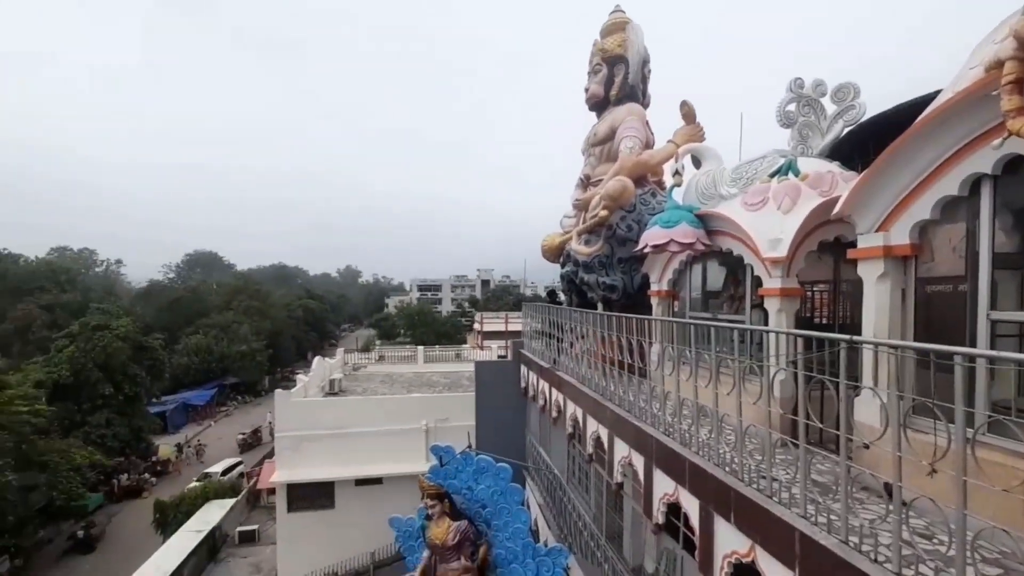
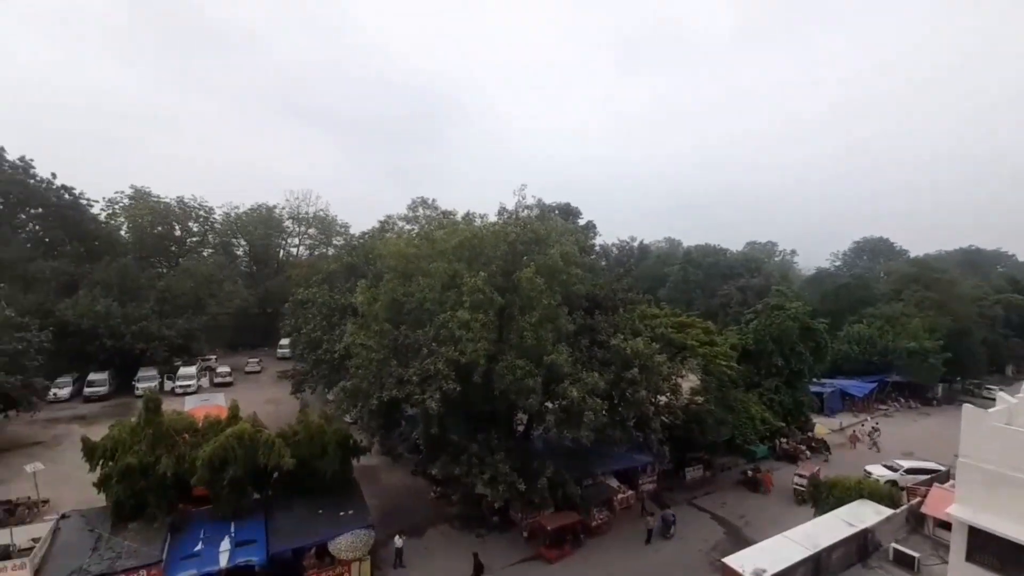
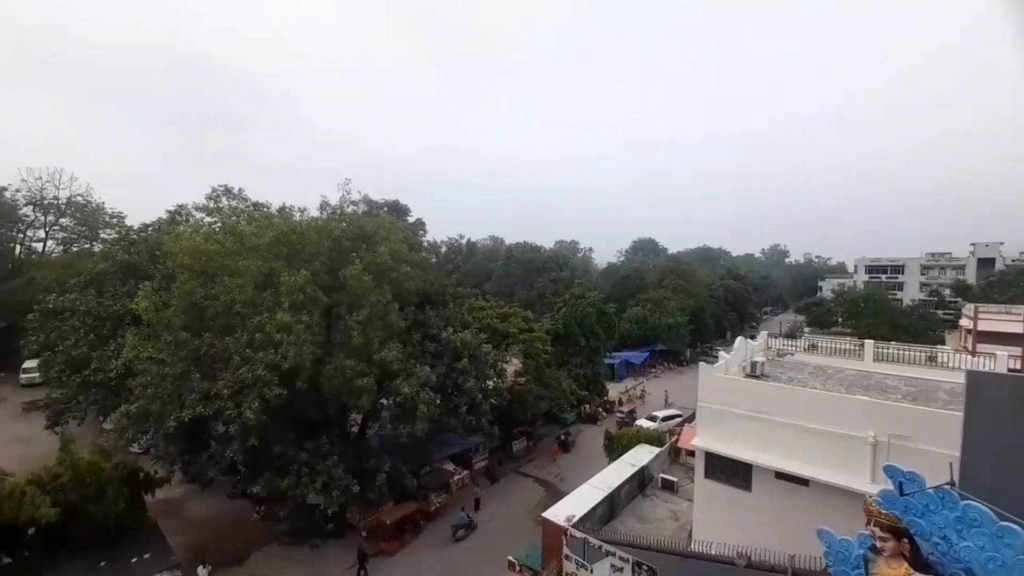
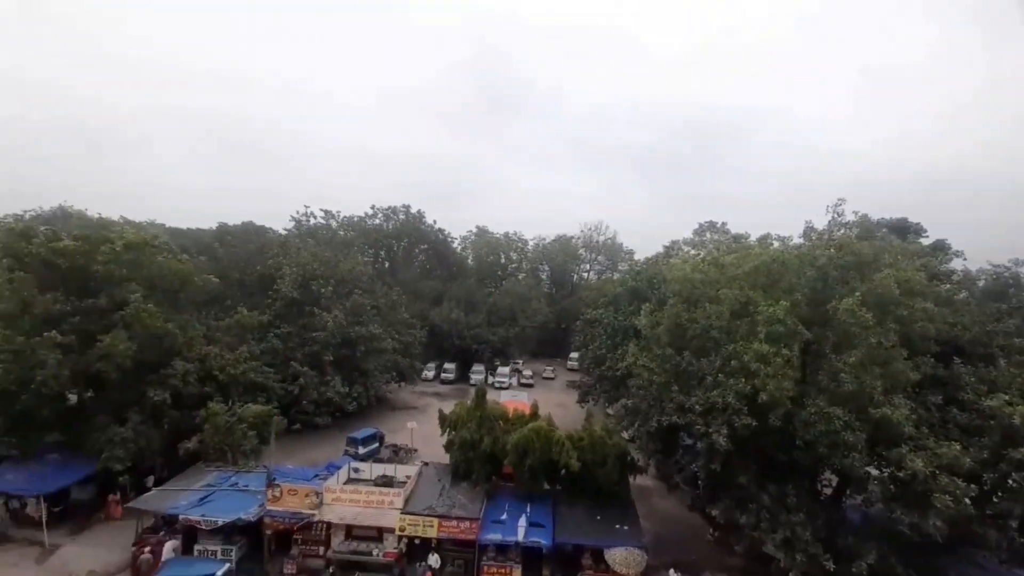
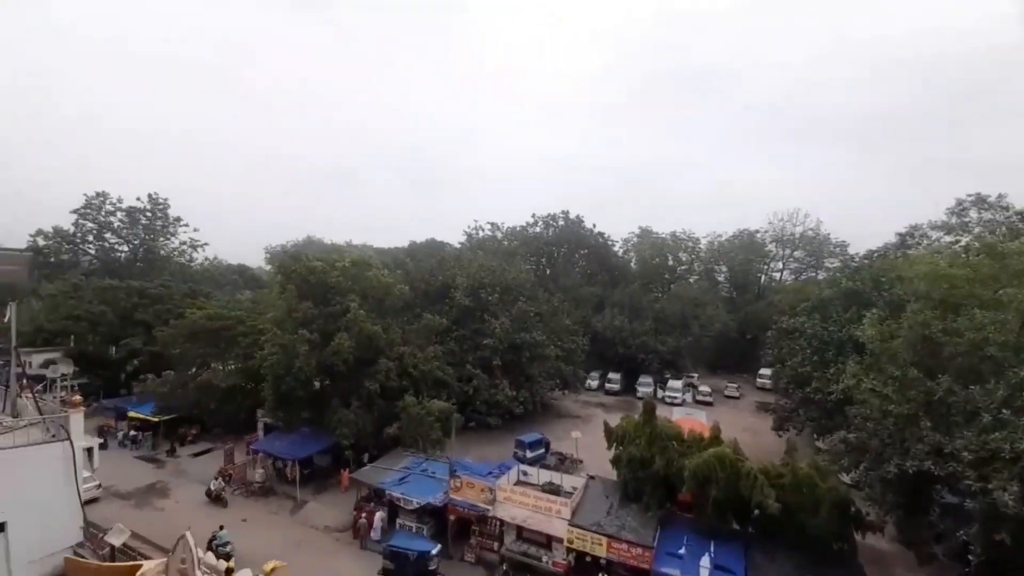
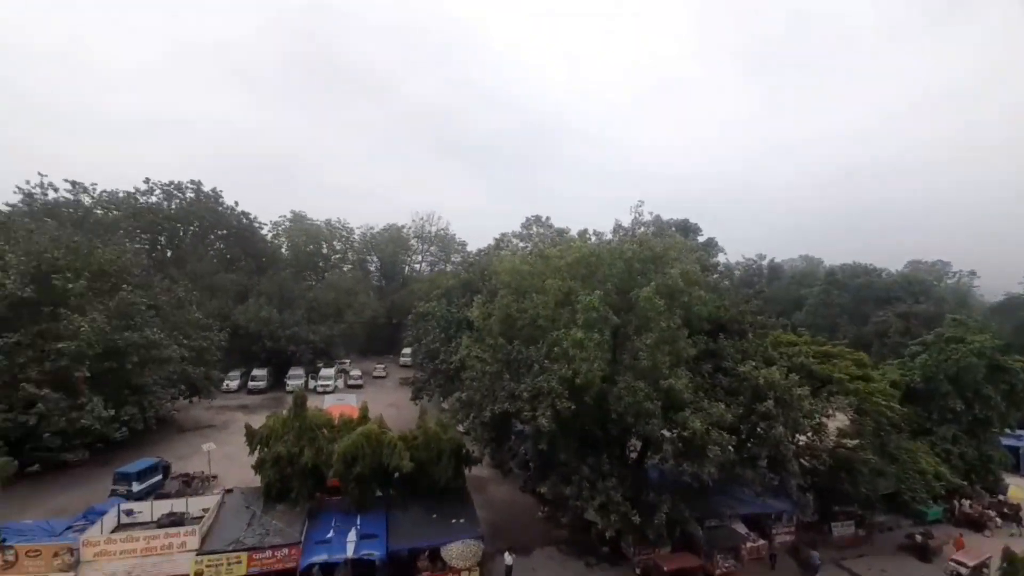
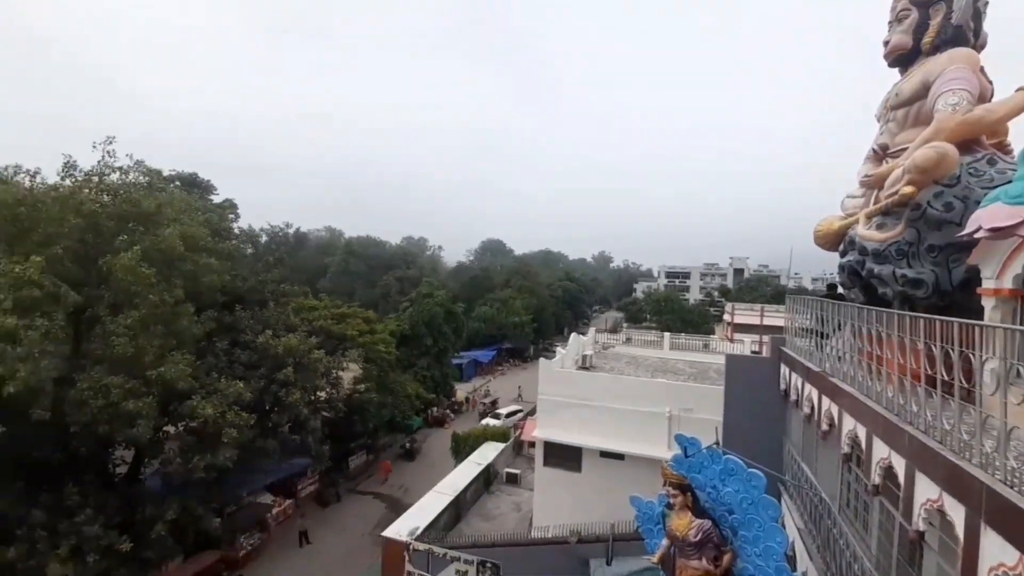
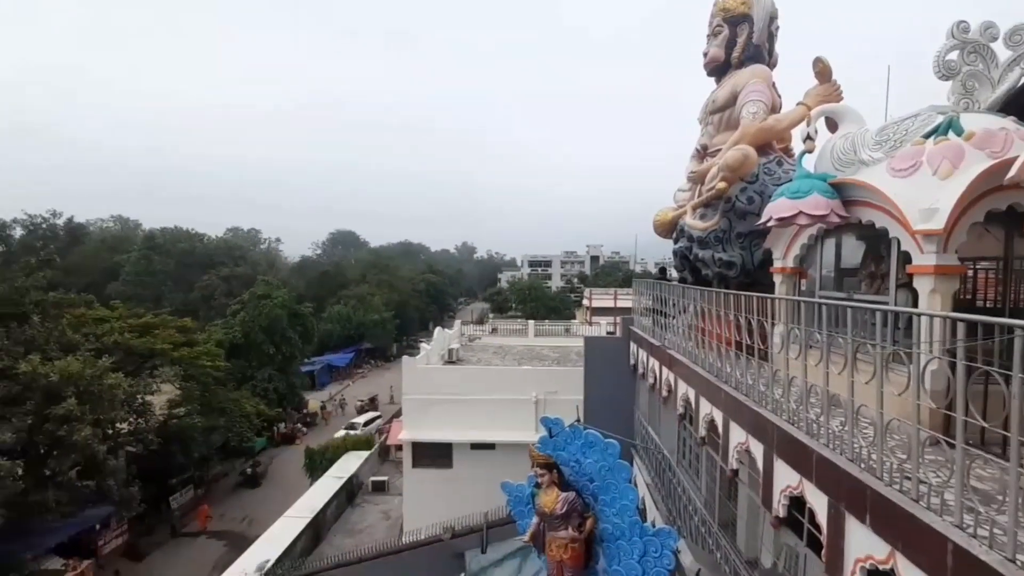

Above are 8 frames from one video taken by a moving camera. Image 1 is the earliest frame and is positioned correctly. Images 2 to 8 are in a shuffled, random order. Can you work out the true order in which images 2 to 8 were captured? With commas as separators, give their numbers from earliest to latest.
8, 7, 3, 2, 6, 4, 5
